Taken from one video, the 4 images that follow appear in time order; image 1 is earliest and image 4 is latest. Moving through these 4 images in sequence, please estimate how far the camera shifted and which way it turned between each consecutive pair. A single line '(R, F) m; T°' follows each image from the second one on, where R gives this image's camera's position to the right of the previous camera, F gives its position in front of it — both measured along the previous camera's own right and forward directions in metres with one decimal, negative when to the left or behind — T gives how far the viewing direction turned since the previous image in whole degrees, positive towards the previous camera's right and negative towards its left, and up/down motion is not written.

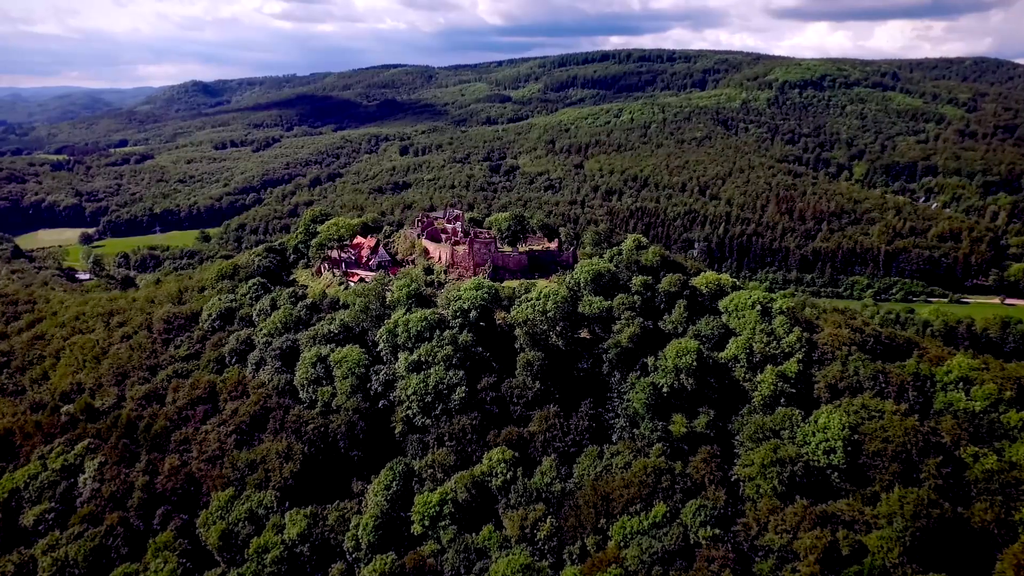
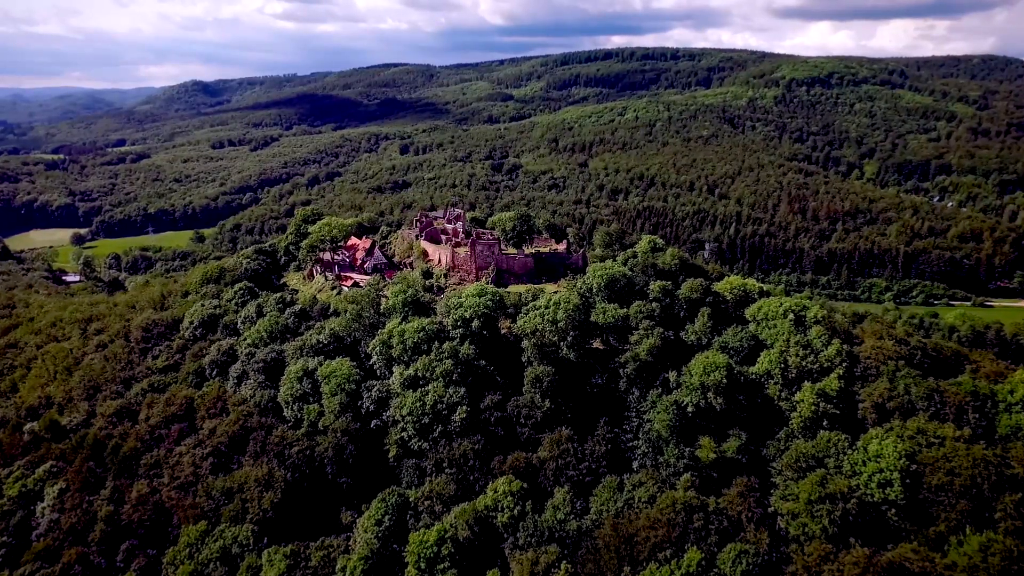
(-0.4, +4.4) m; 0°
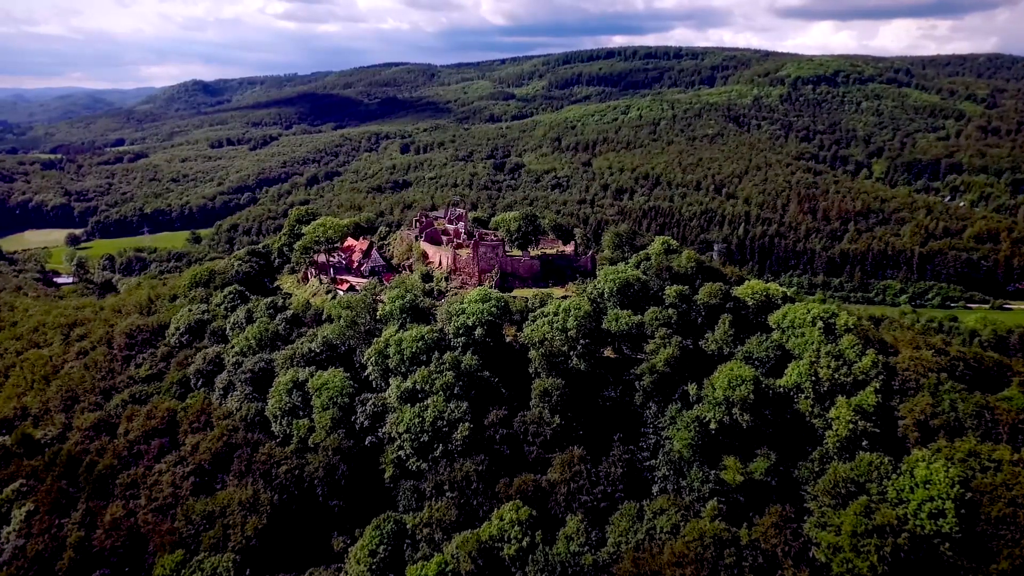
(-0.3, +3.1) m; 0°
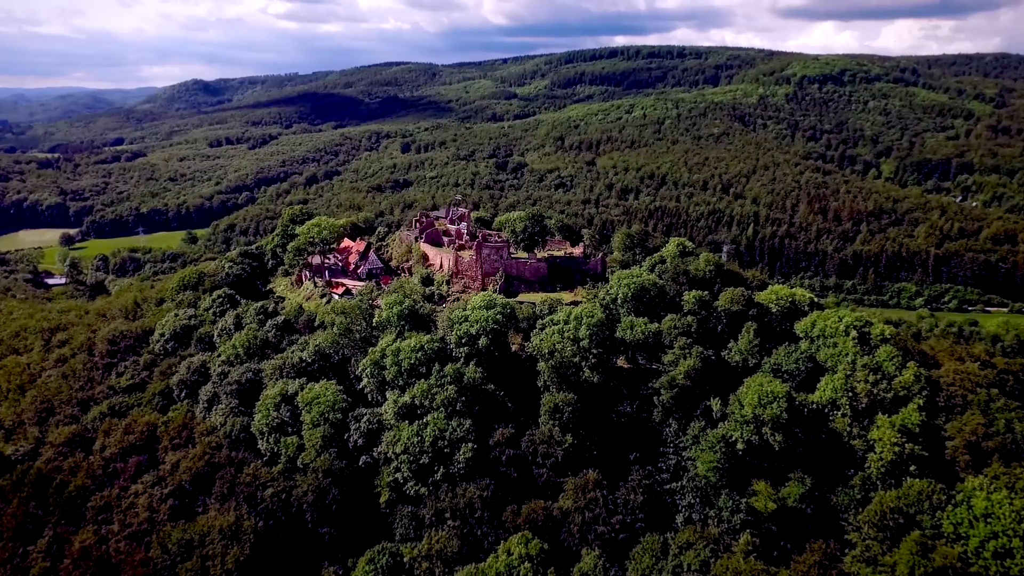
(-0.4, +3.1) m; 0°
